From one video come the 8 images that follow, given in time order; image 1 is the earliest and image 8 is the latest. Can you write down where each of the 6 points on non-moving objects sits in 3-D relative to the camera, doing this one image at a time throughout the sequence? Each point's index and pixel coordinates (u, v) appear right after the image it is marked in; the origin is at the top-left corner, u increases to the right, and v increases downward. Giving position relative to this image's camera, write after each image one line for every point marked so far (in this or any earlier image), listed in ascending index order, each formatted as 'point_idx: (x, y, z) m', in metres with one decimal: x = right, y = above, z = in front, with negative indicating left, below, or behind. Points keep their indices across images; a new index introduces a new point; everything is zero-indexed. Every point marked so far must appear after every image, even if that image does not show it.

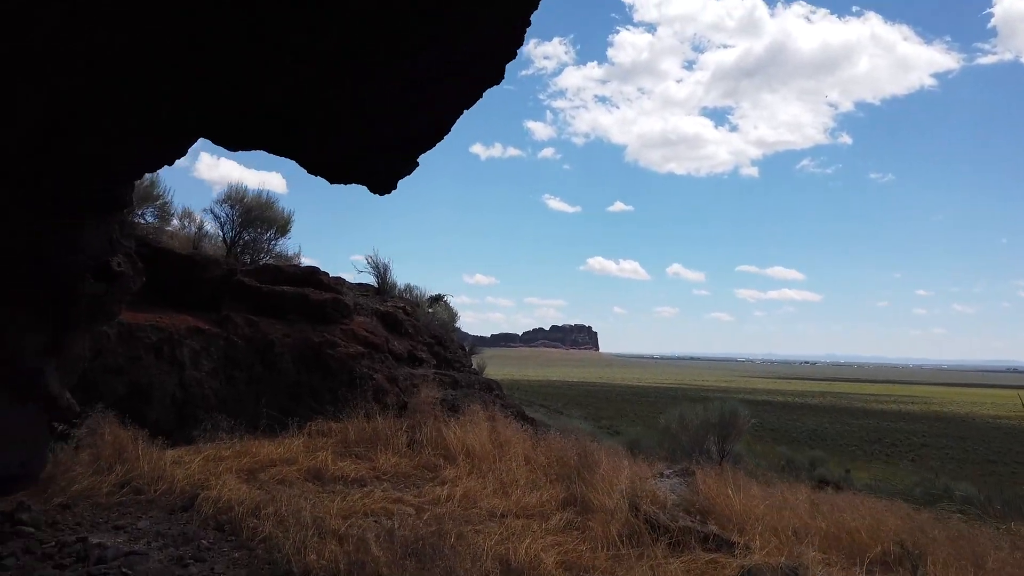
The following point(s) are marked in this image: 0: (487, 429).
0: (-0.3, -1.5, +8.4) m
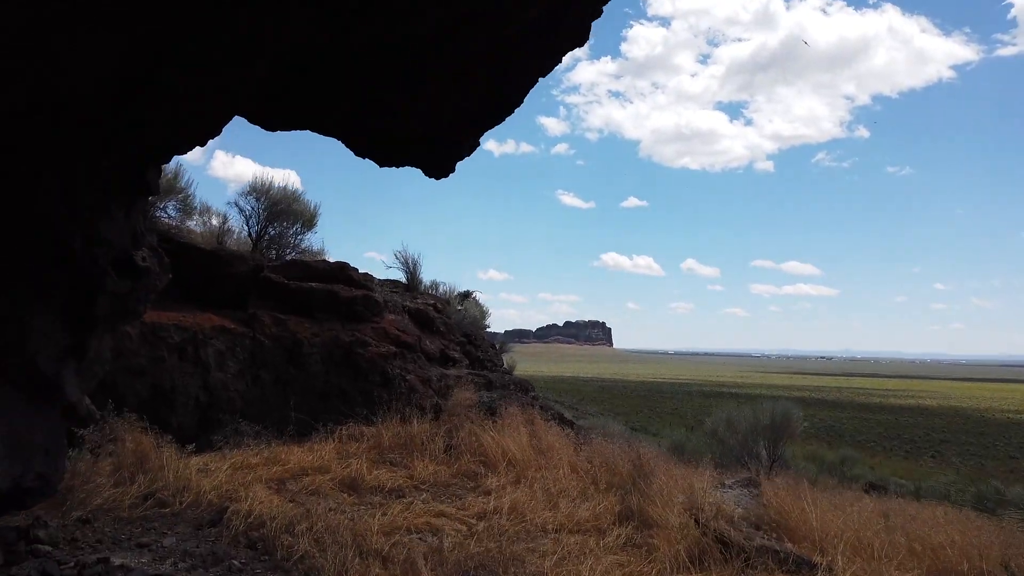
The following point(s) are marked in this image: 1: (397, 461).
0: (+0.2, -1.5, +7.9) m
1: (-1.1, -1.6, +7.2) m
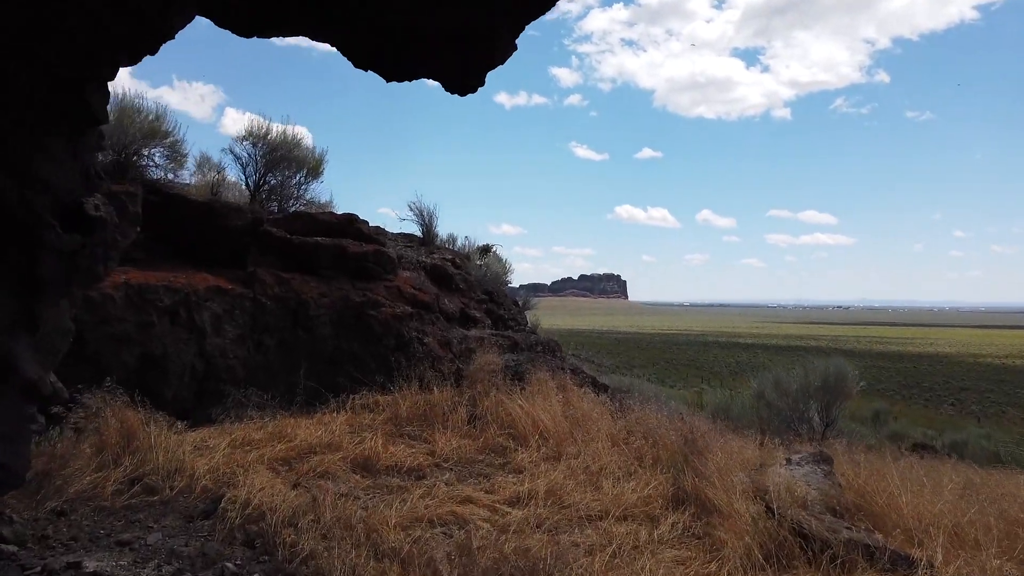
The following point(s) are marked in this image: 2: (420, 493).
0: (+0.4, -1.1, +7.1) m
1: (-0.8, -1.2, +6.5) m
2: (-0.6, -1.4, +5.1) m
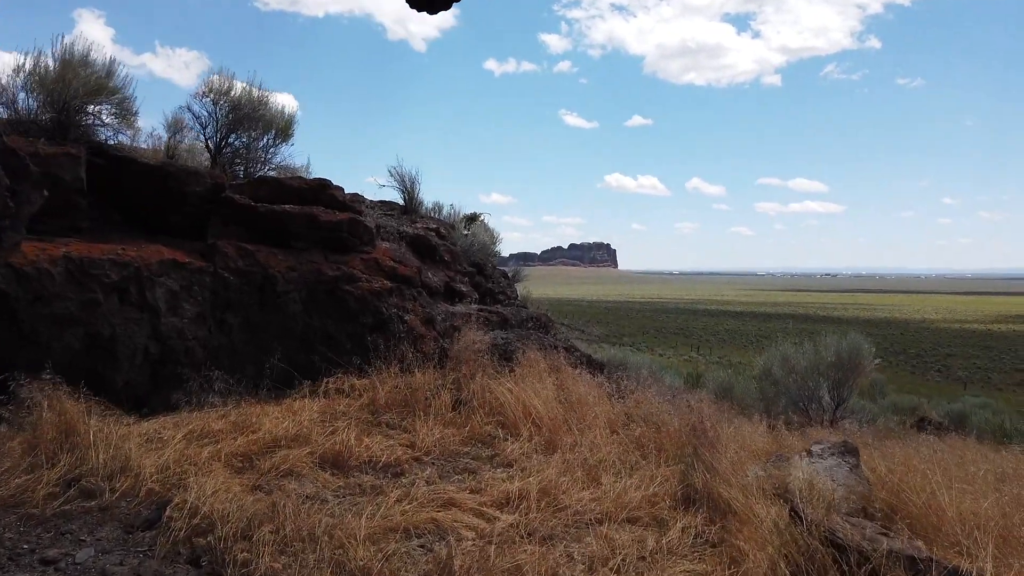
0: (+0.4, -0.8, +6.5) m
1: (-0.9, -1.0, +5.9) m
2: (-0.7, -1.2, +4.5) m
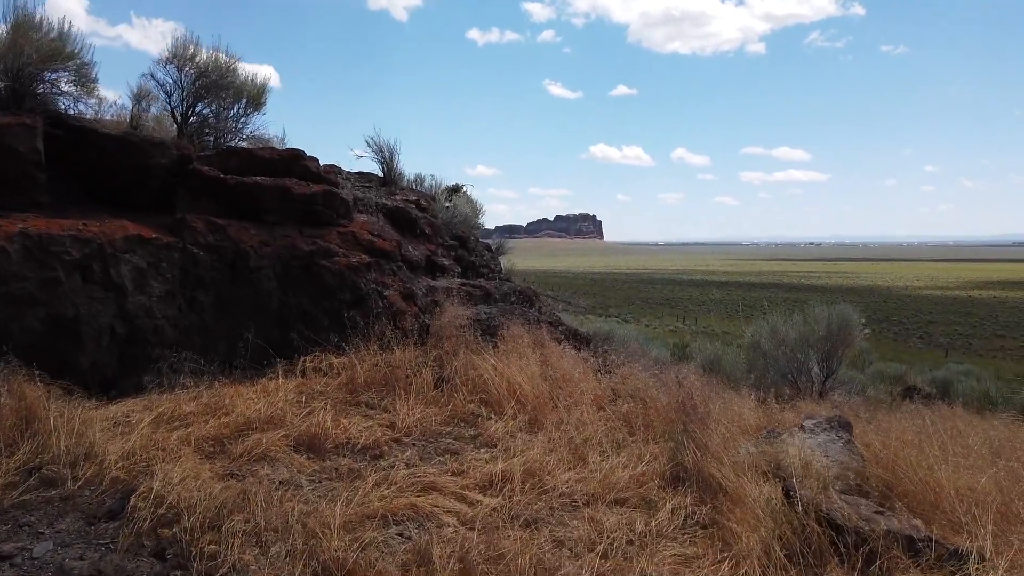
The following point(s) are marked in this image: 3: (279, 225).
0: (+0.2, -0.6, +6.3) m
1: (-1.0, -0.8, +5.7) m
2: (-0.8, -1.1, +4.3) m
3: (-2.0, +0.5, +6.6) m
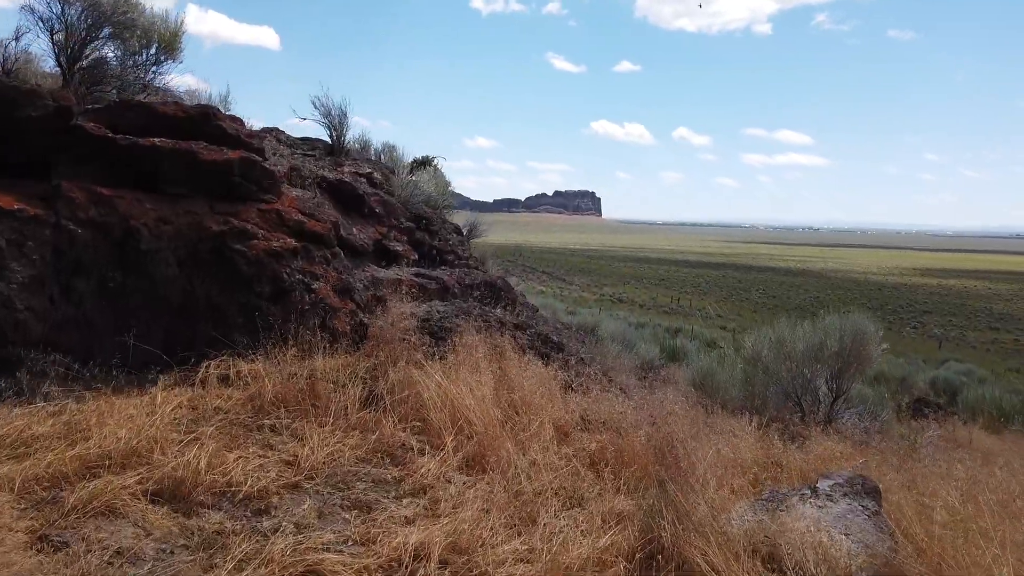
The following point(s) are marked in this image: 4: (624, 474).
0: (-0.1, -0.6, +5.2) m
1: (-1.4, -0.8, +4.5) m
2: (-1.1, -1.1, +3.2) m
3: (-2.3, +0.6, +5.4) m
4: (+0.6, -1.0, +4.3) m
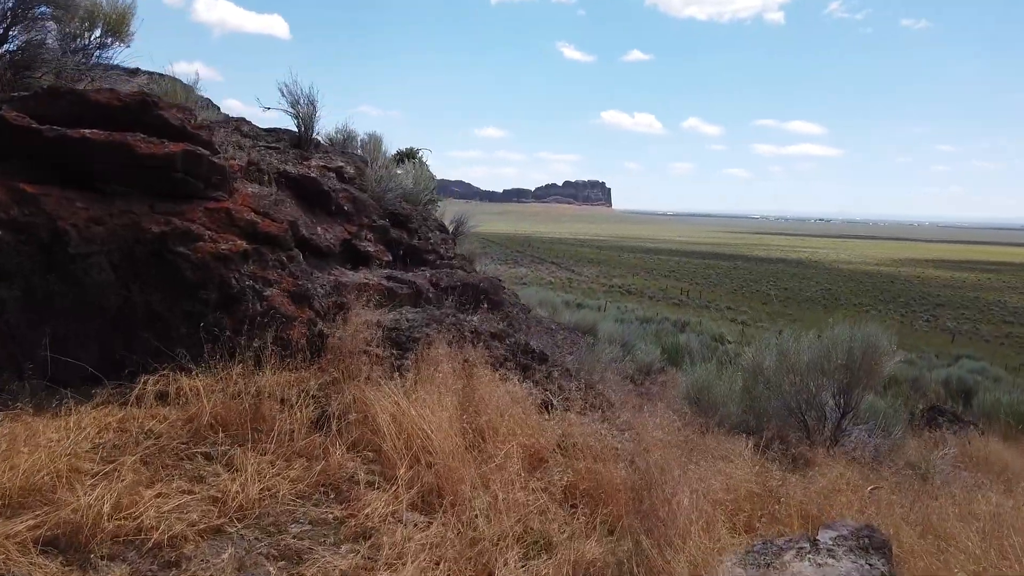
0: (-0.3, -0.7, +4.7) m
1: (-1.6, -0.9, +4.0) m
2: (-1.3, -1.2, +2.7) m
3: (-2.5, +0.6, +4.9) m
4: (+0.4, -1.0, +3.8) m
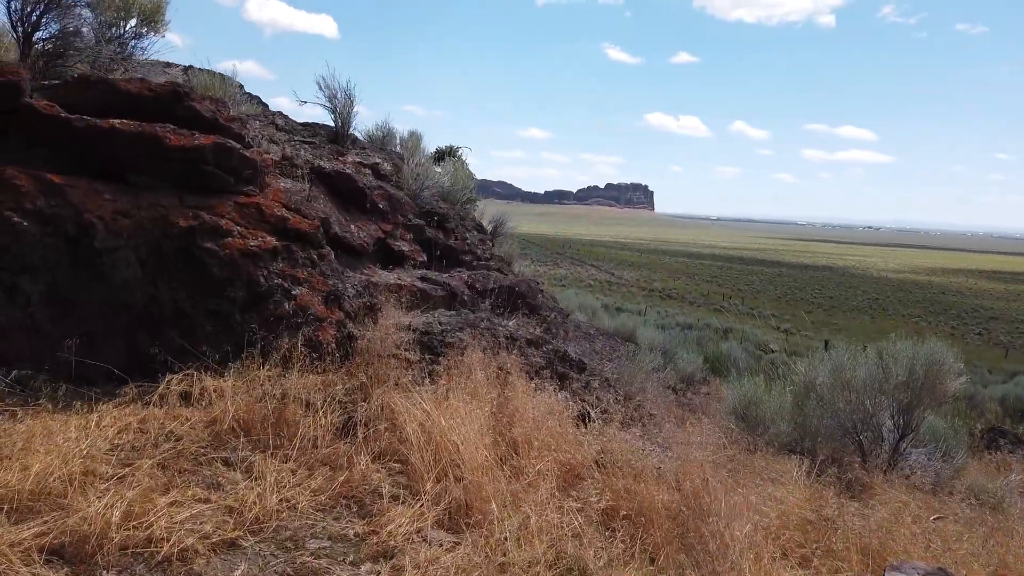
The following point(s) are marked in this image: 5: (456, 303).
0: (-0.1, -0.7, +4.4) m
1: (-1.4, -0.9, +3.9) m
2: (-1.2, -1.2, +2.5) m
3: (-2.2, +0.6, +4.8) m
4: (+0.6, -1.1, +3.5) m
5: (-0.4, -0.1, +5.9) m
